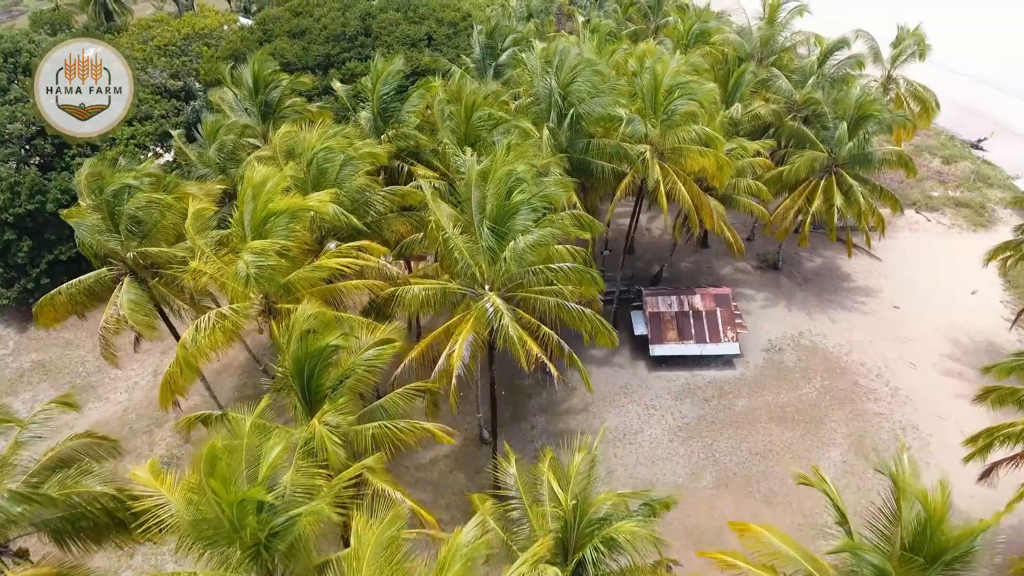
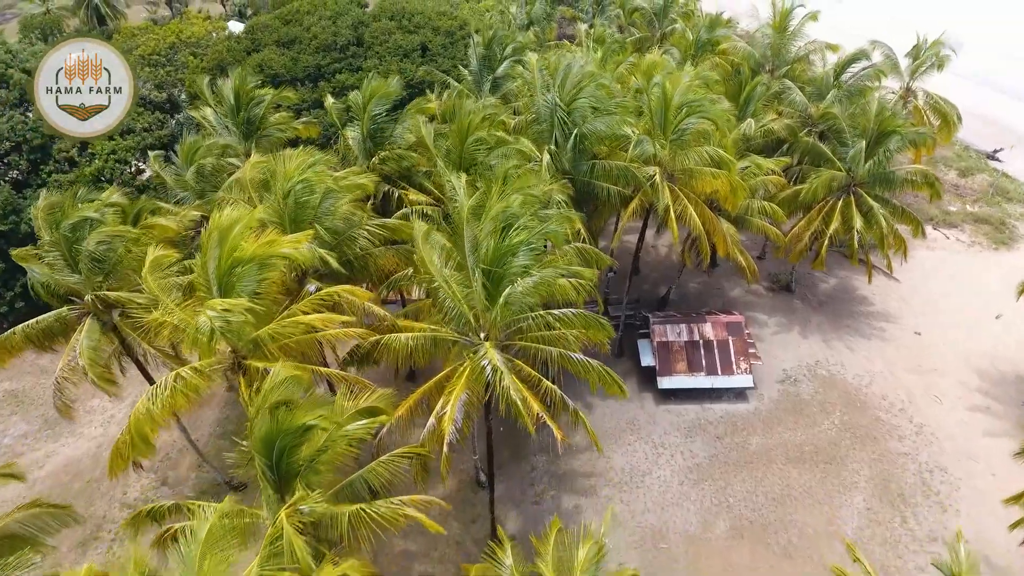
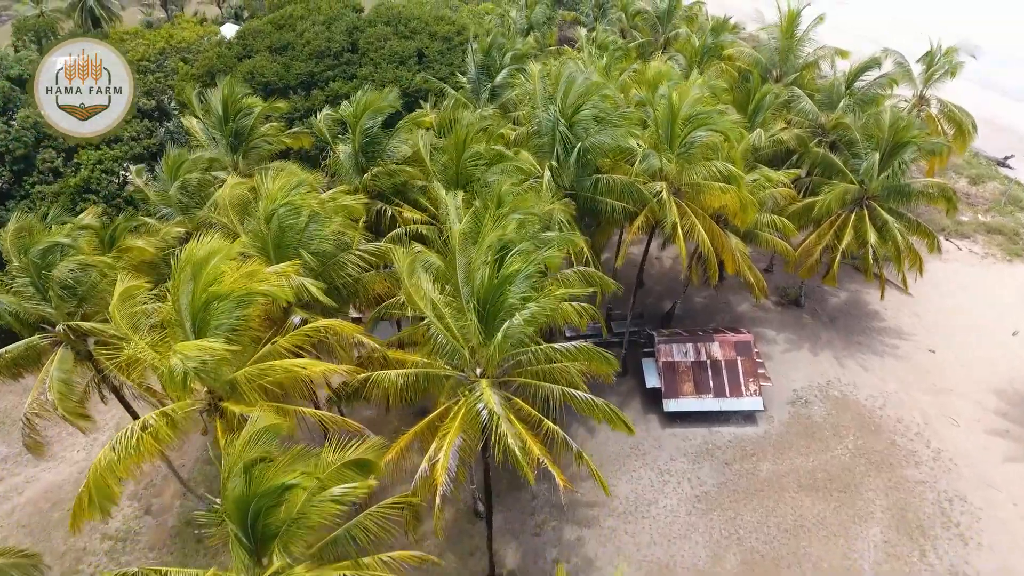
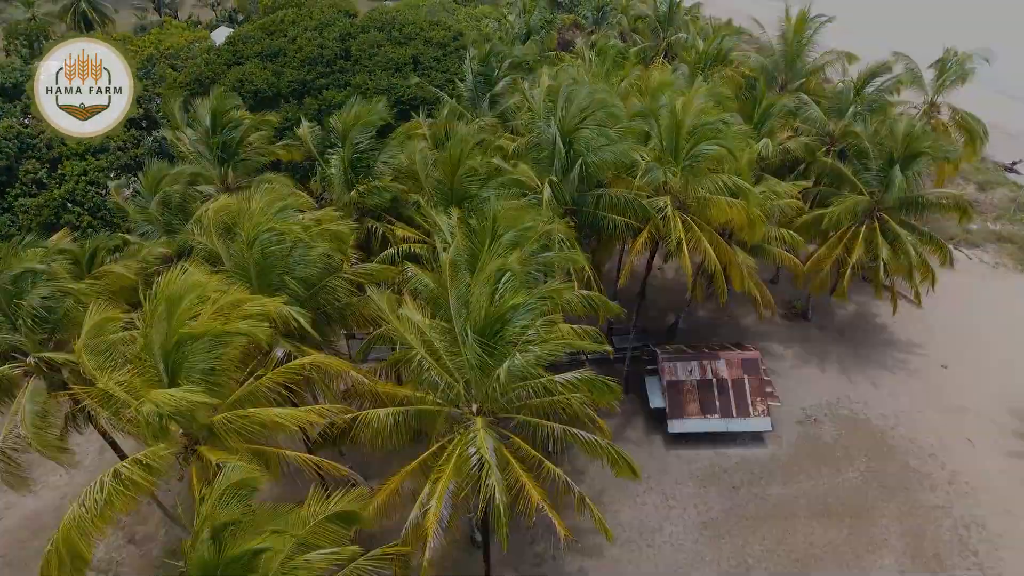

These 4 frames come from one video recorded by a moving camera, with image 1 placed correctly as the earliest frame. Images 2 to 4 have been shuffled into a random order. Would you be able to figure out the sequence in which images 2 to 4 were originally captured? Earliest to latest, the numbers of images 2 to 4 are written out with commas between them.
2, 3, 4
